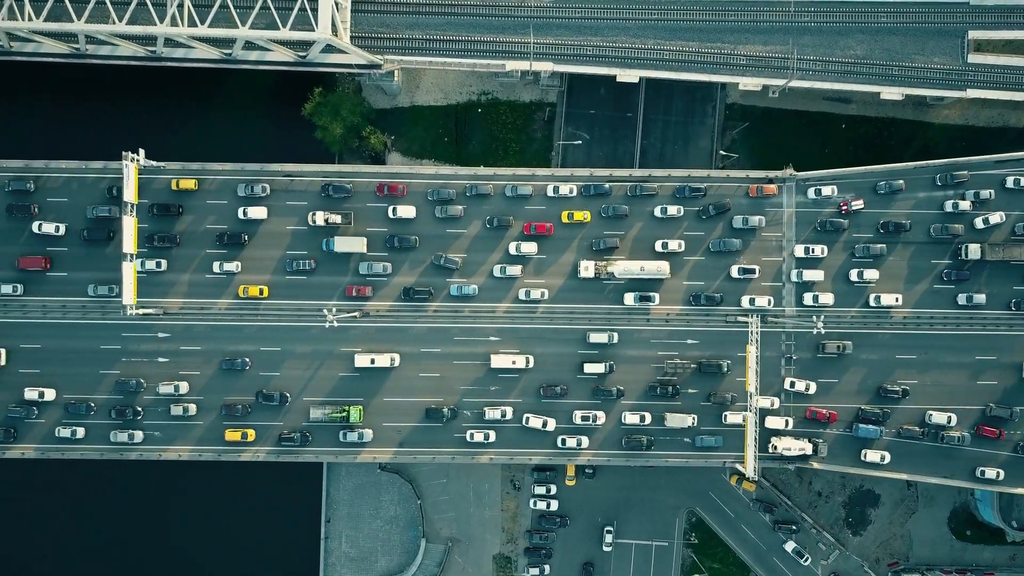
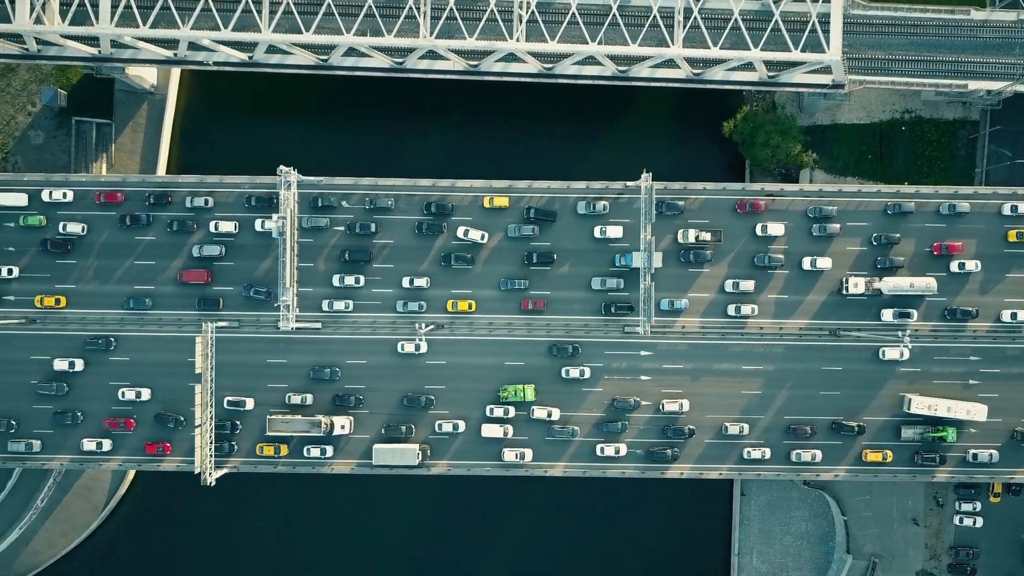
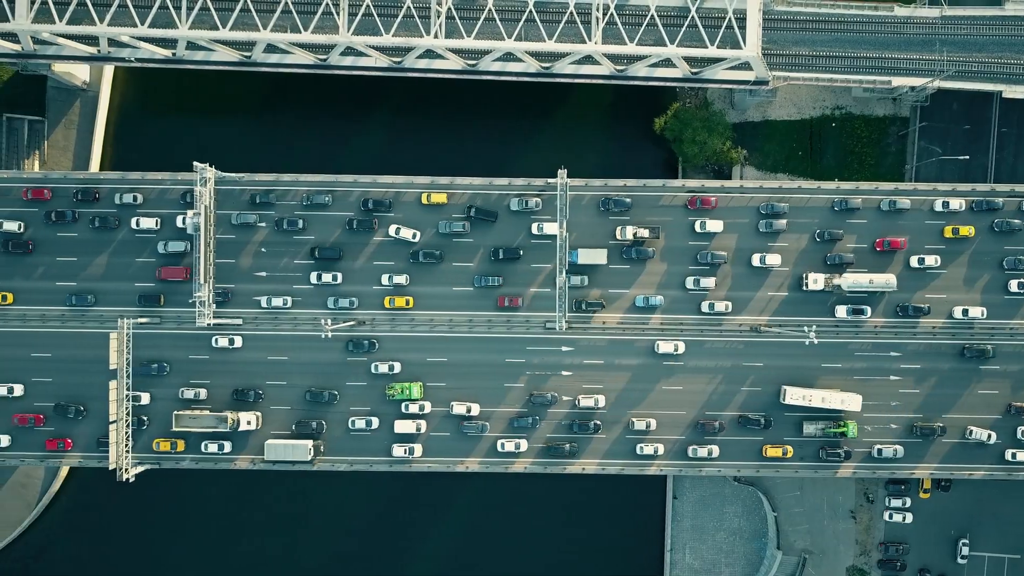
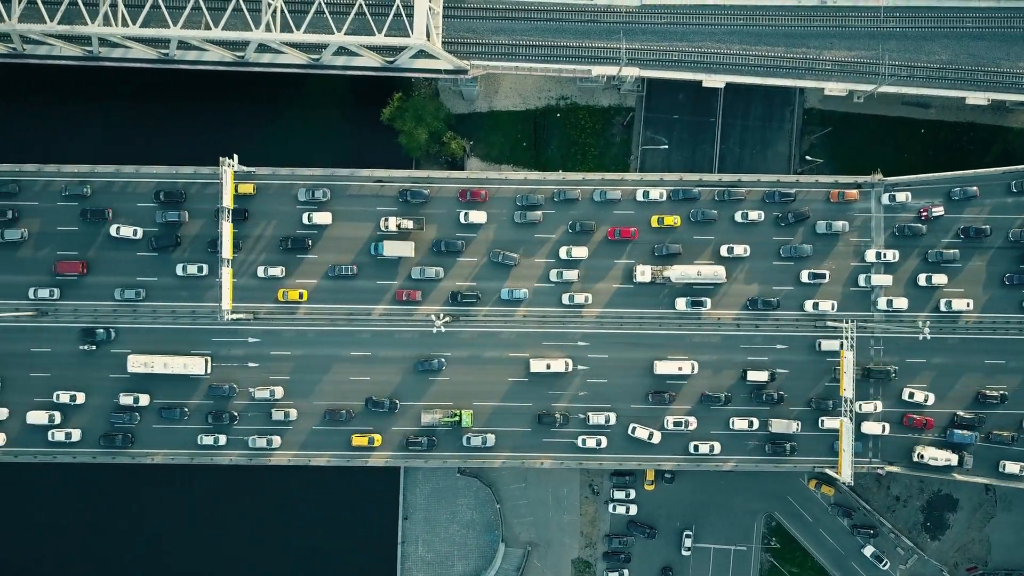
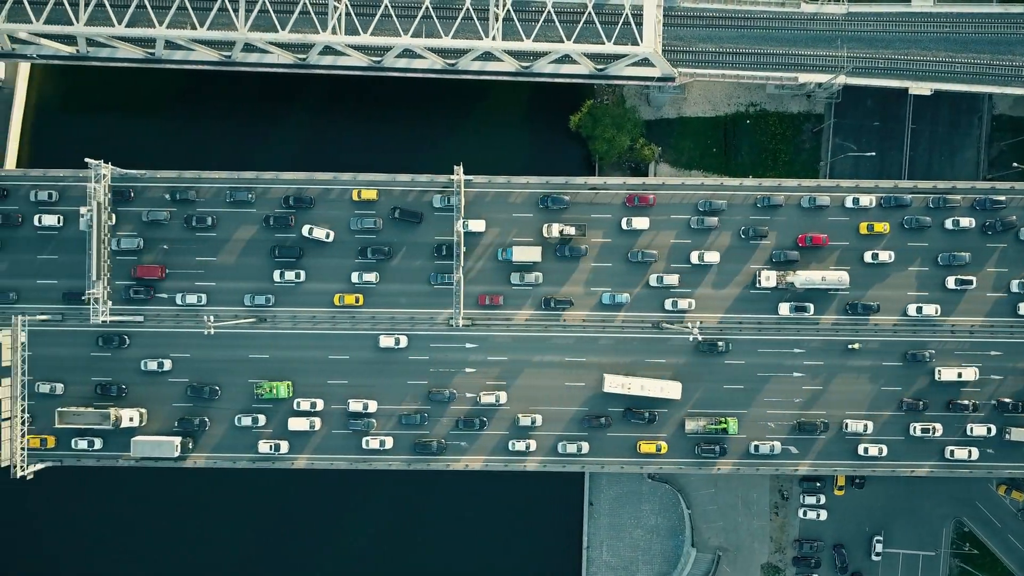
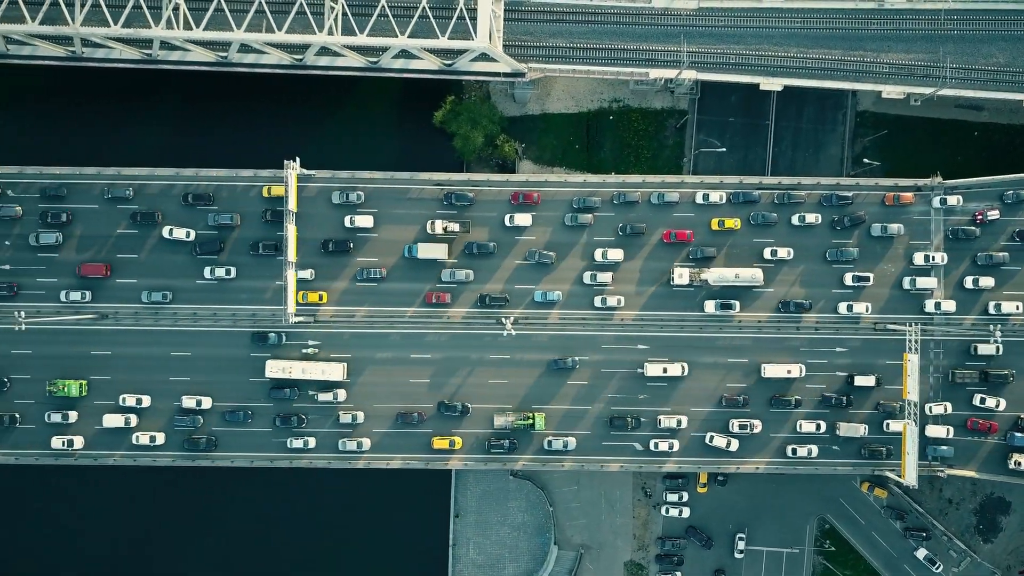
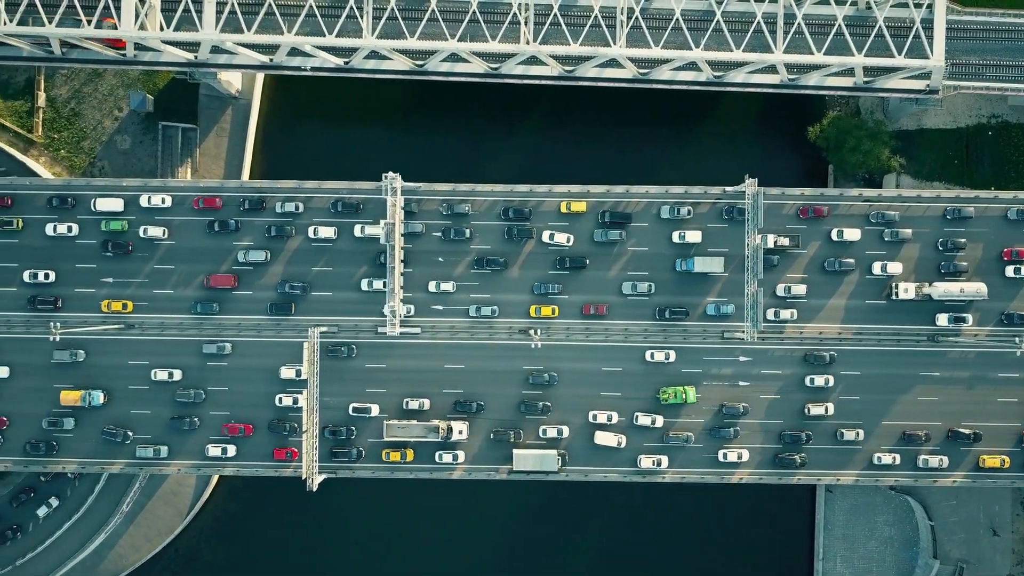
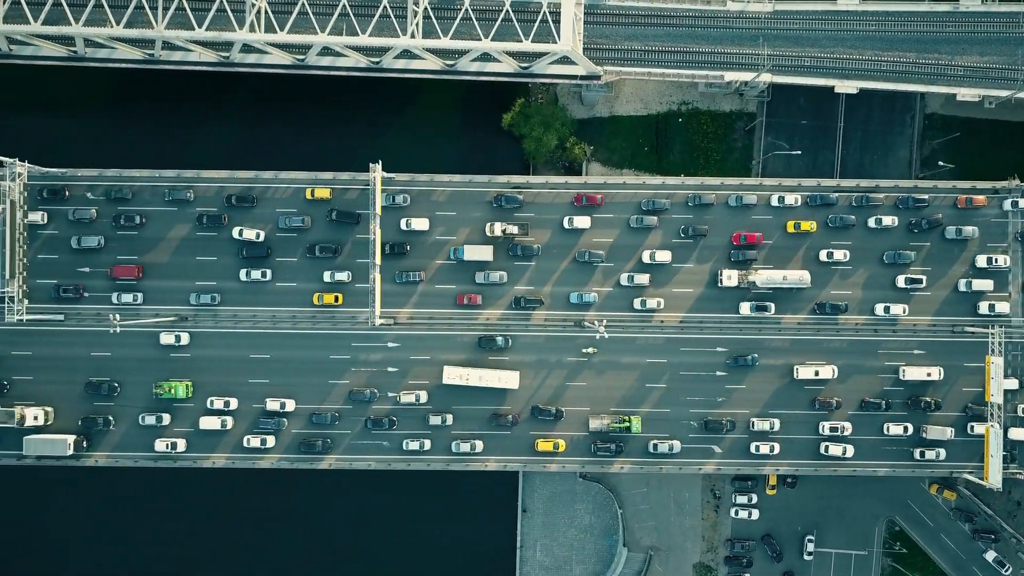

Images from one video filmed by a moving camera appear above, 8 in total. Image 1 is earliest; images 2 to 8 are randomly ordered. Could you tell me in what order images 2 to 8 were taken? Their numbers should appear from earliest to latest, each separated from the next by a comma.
4, 6, 8, 5, 3, 2, 7
